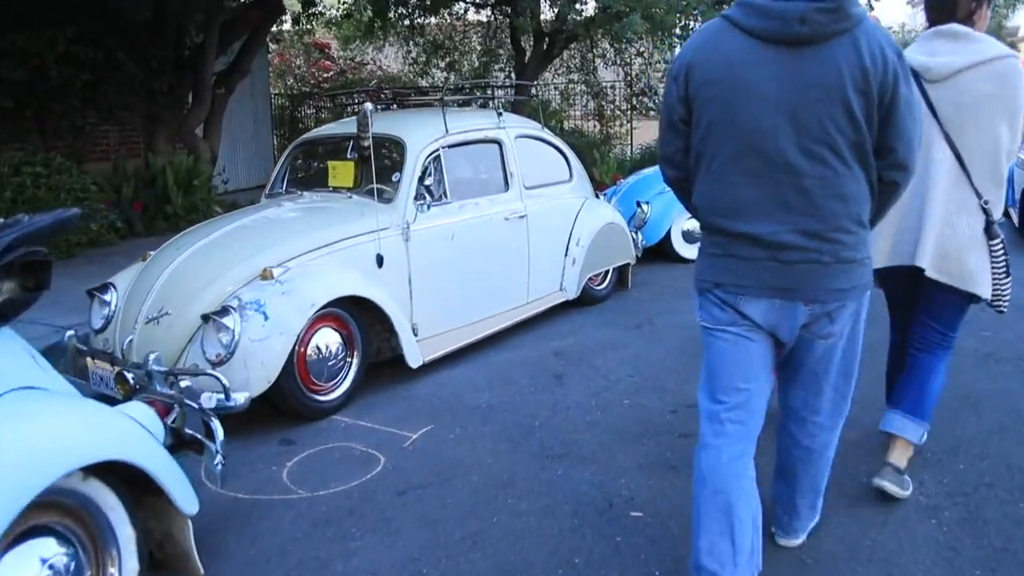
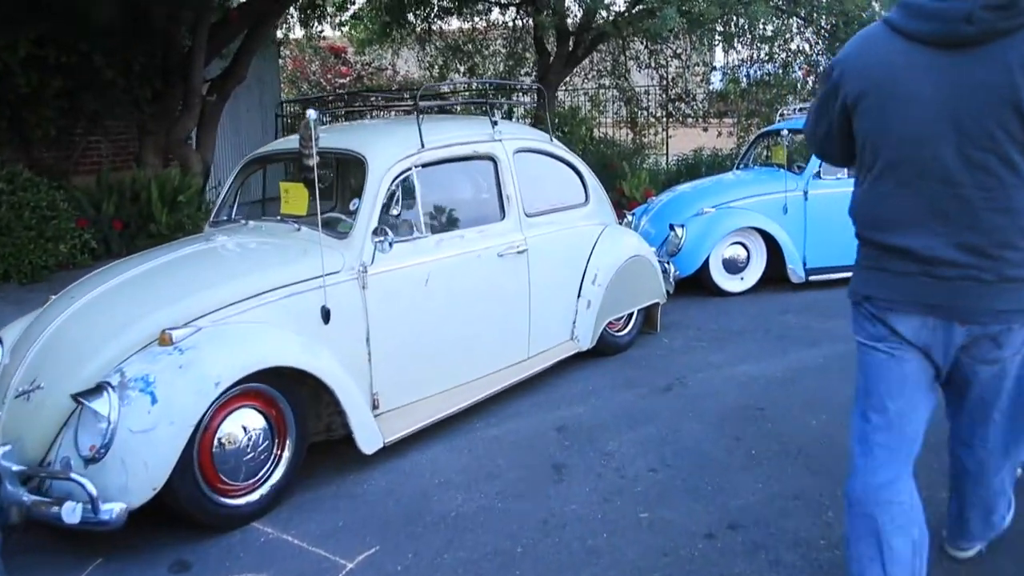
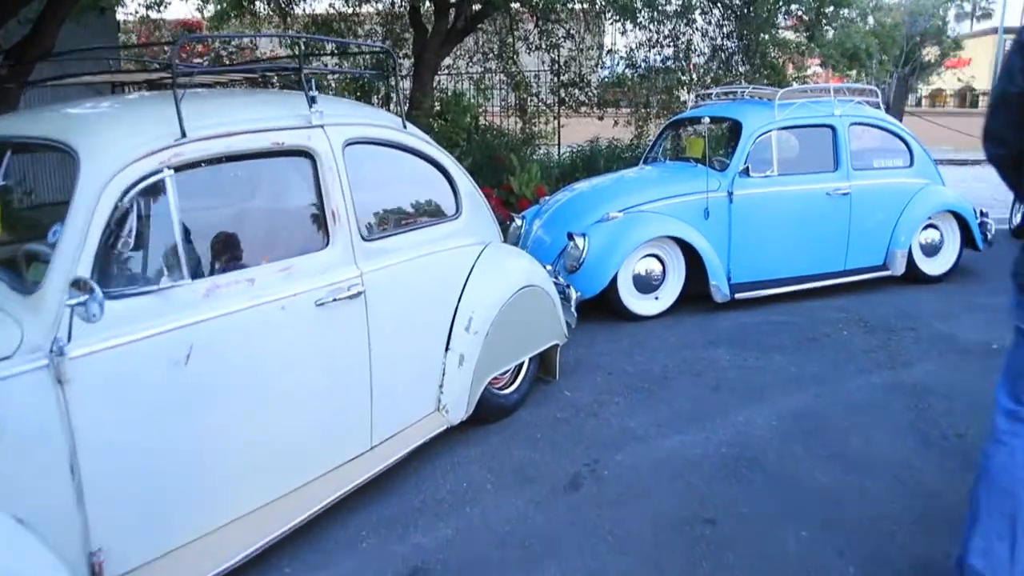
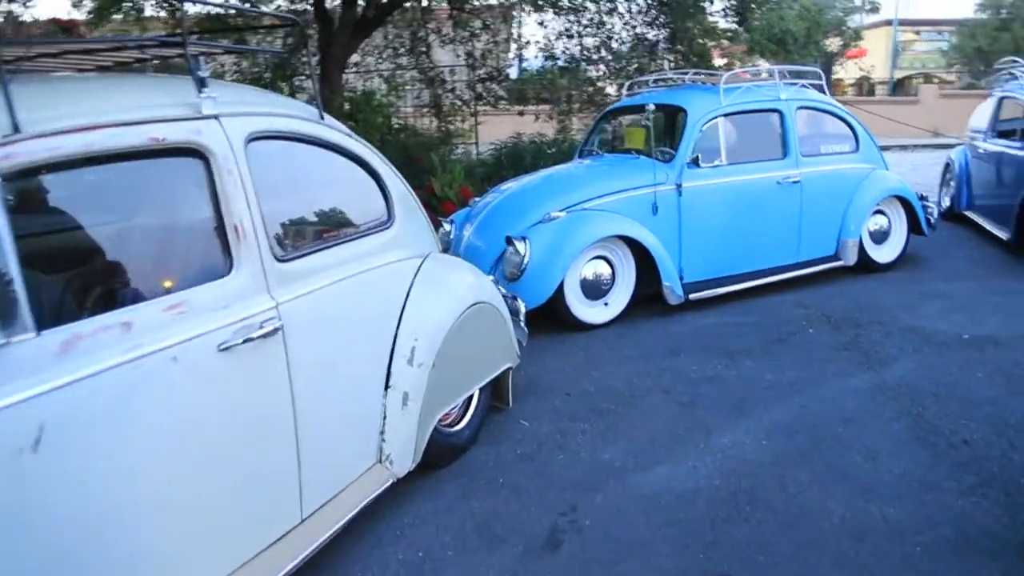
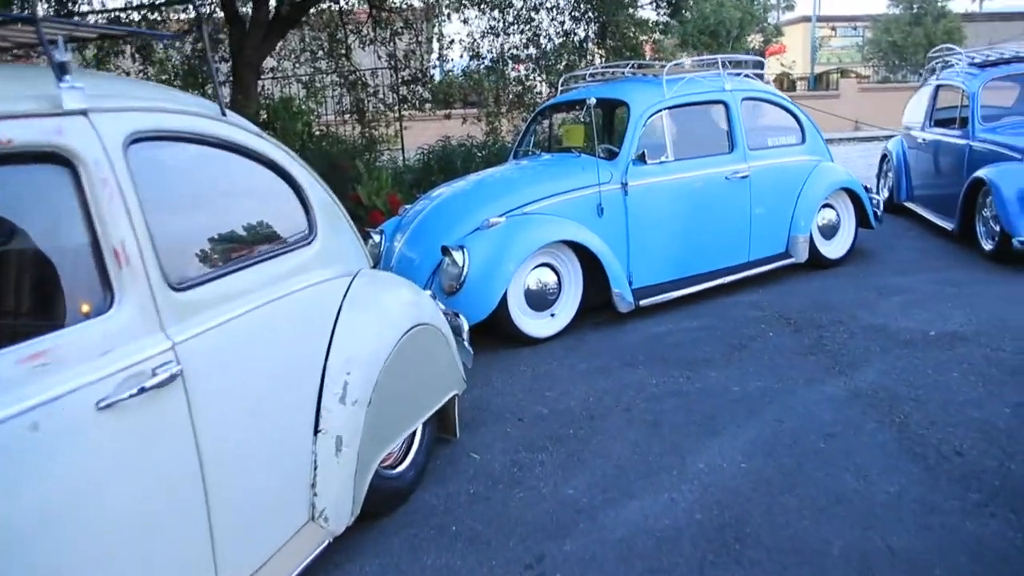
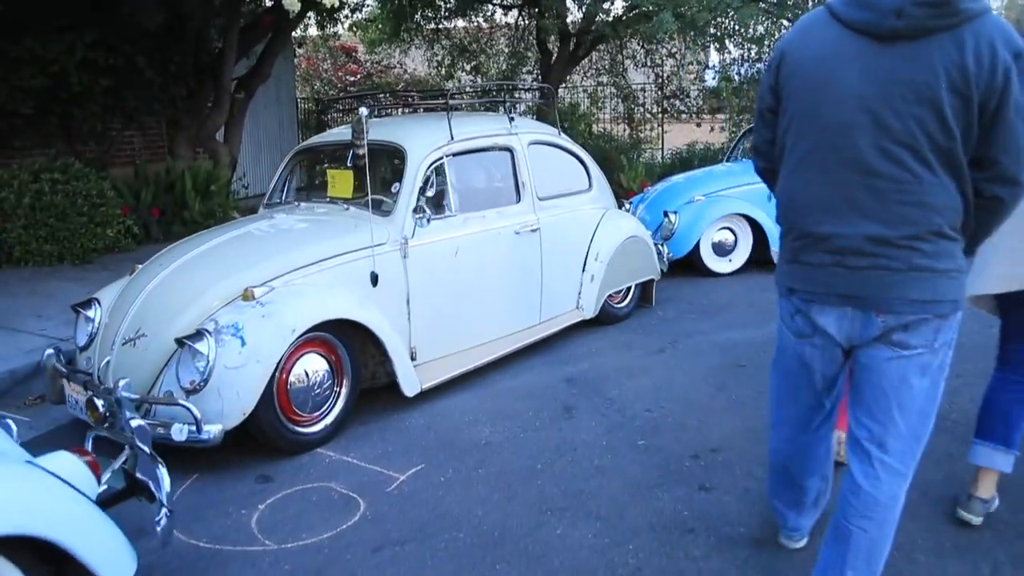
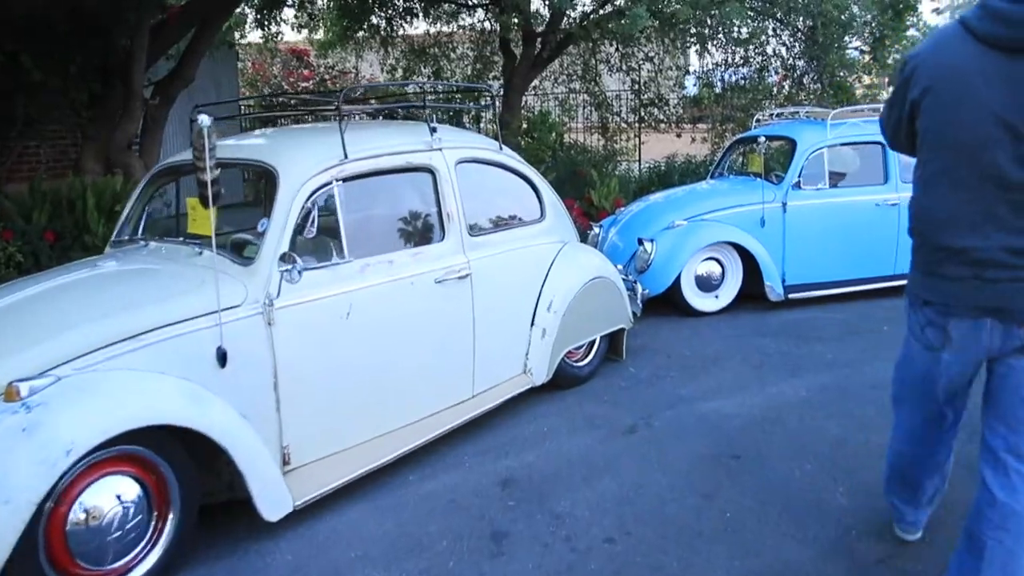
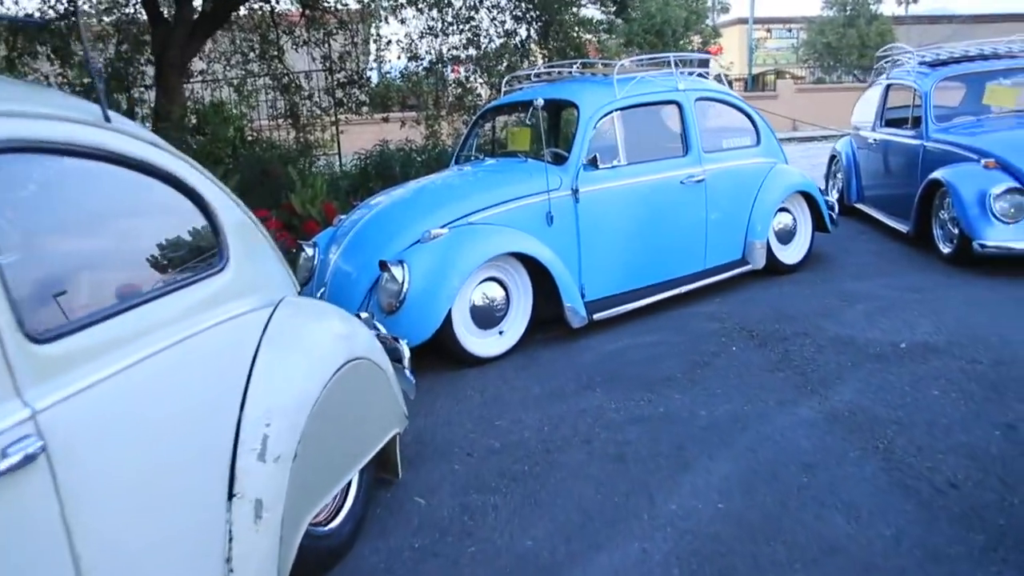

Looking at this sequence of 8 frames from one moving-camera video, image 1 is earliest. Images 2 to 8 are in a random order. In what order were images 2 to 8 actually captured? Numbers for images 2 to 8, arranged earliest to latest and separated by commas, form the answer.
6, 2, 7, 3, 4, 5, 8
